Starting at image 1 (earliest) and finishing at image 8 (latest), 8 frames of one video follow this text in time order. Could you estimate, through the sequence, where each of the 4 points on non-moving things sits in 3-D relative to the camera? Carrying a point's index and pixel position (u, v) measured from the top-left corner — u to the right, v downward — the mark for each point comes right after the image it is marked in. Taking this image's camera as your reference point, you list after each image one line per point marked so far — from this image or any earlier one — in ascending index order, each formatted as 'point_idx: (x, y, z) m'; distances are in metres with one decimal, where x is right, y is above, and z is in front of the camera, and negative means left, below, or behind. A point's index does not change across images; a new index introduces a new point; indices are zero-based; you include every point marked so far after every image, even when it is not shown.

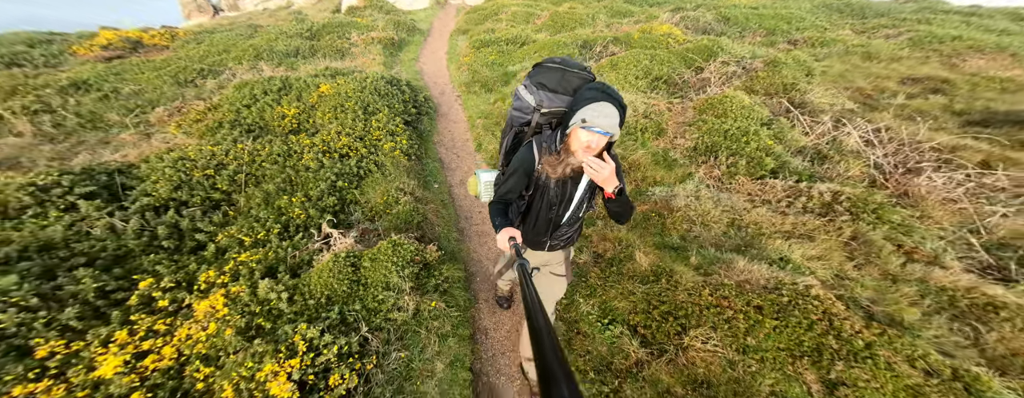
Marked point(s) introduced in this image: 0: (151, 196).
0: (-7.8, +0.1, +6.5) m
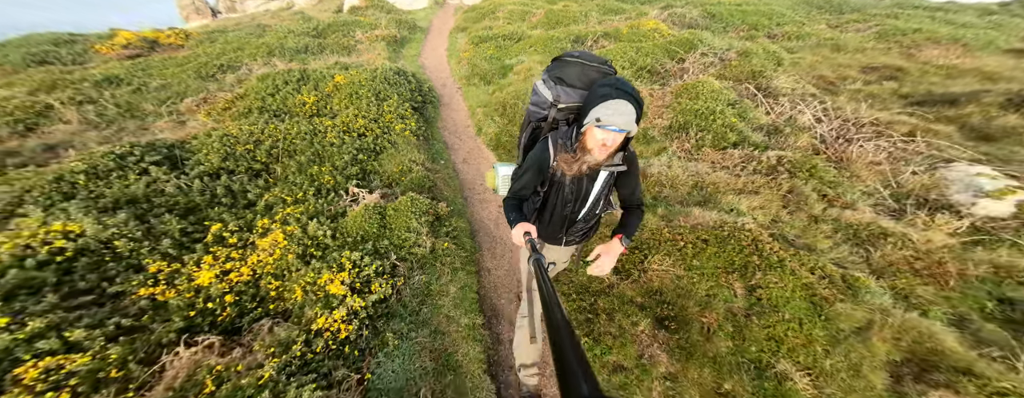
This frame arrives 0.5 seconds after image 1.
0: (-7.8, +0.9, +7.7) m
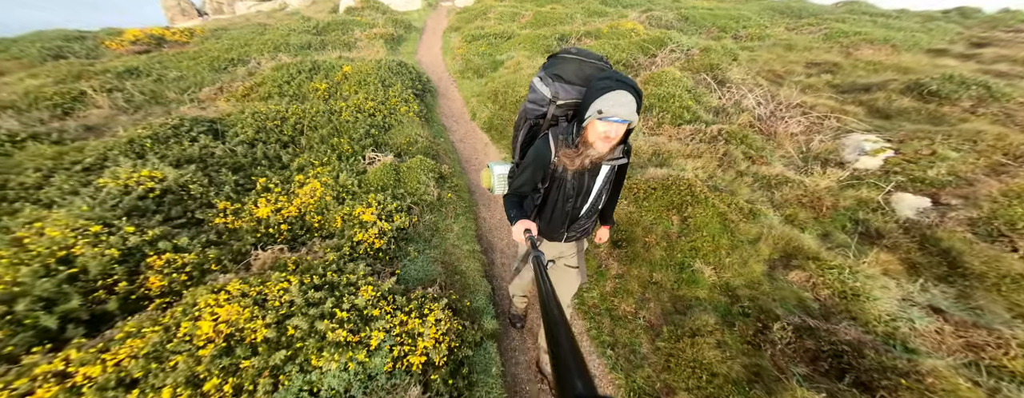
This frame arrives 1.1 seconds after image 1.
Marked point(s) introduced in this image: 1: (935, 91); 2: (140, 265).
0: (-8.1, +2.0, +9.2) m
1: (+14.7, +3.8, +10.6) m
2: (-6.2, -1.0, +4.9) m
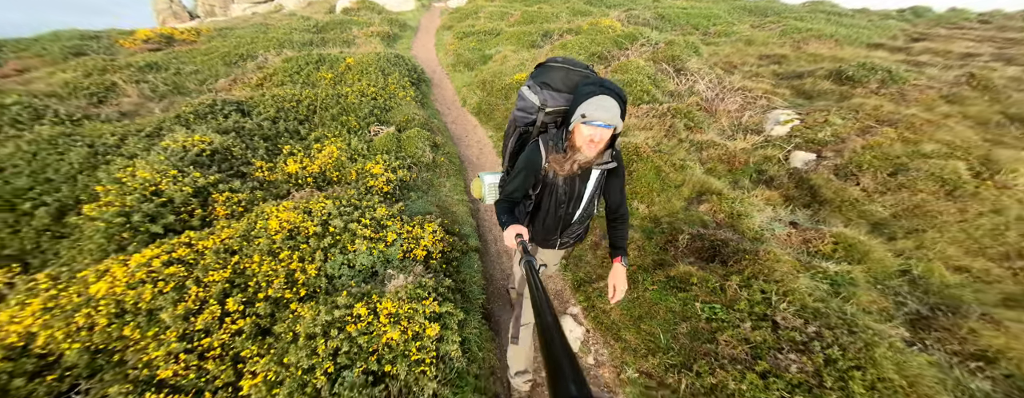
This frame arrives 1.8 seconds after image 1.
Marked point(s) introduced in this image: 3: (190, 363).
0: (-8.8, +3.1, +10.9) m
1: (+14.0, +5.2, +12.6) m
2: (-6.7, +0.2, +6.6) m
3: (-4.0, -1.9, +3.6) m
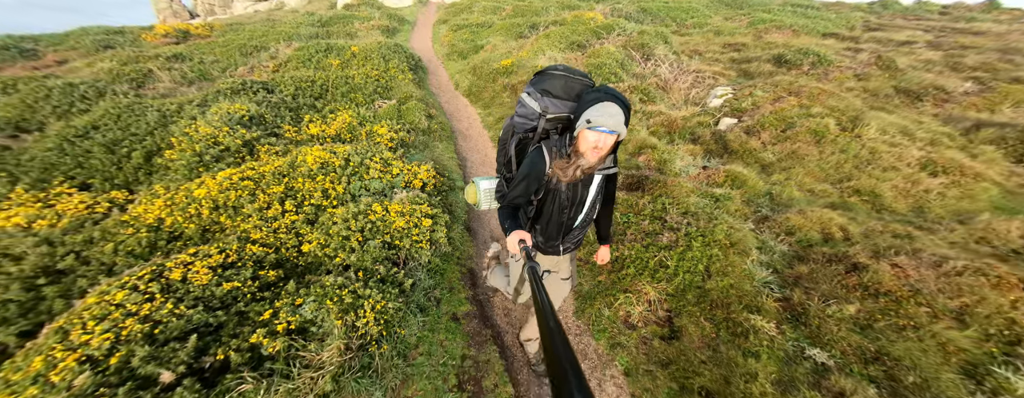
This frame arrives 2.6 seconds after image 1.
0: (-9.5, +4.6, +12.9) m
1: (+13.3, +6.8, +14.6) m
2: (-7.4, +1.6, +8.6) m
3: (-4.7, -0.5, +5.7) m
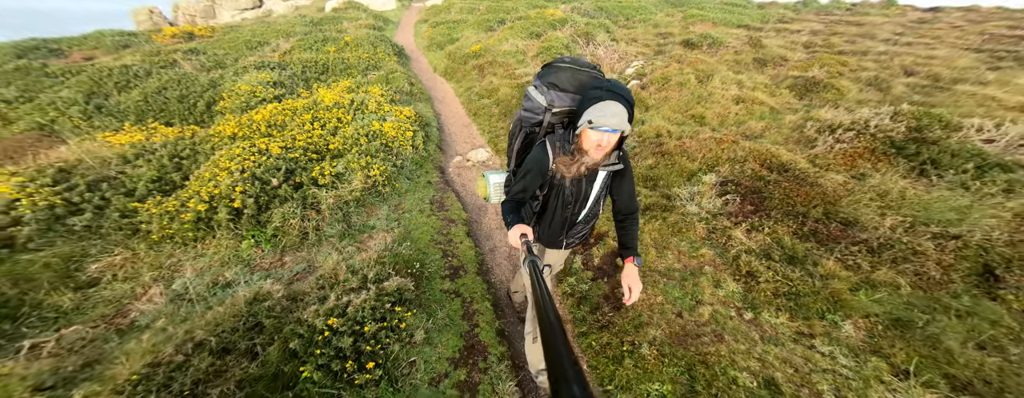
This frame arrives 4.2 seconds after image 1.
0: (-11.4, +6.8, +16.0) m
1: (+11.2, +9.7, +18.7) m
2: (-9.0, +3.9, +11.9) m
3: (-6.1, +2.0, +9.0) m
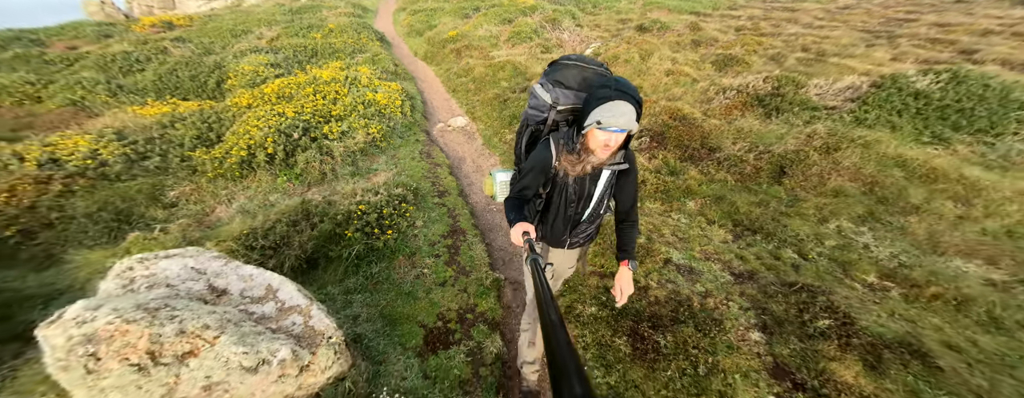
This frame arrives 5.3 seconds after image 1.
0: (-12.9, +8.4, +17.4) m
1: (+9.4, +12.0, +21.1) m
2: (-10.3, +5.4, +13.5) m
3: (-7.2, +3.4, +10.8) m
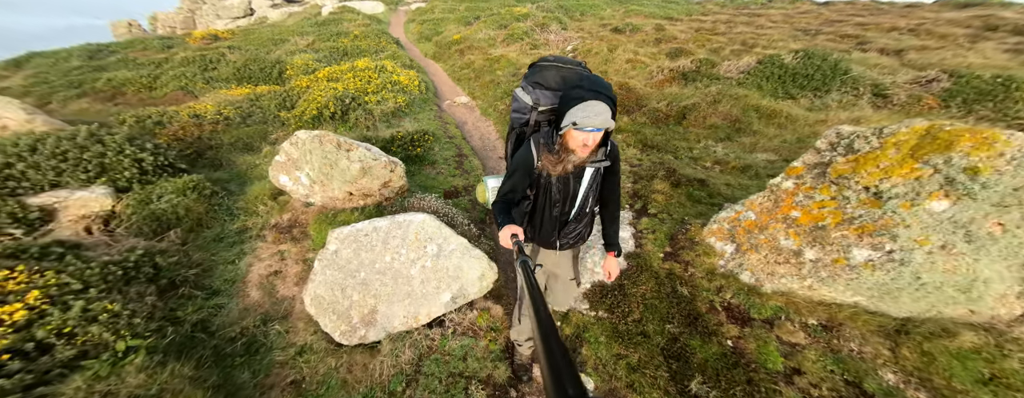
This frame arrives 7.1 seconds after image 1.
0: (-13.1, +10.2, +21.0) m
1: (+9.2, +13.9, +24.5) m
2: (-10.6, +7.3, +17.1) m
3: (-7.5, +5.4, +14.3) m
